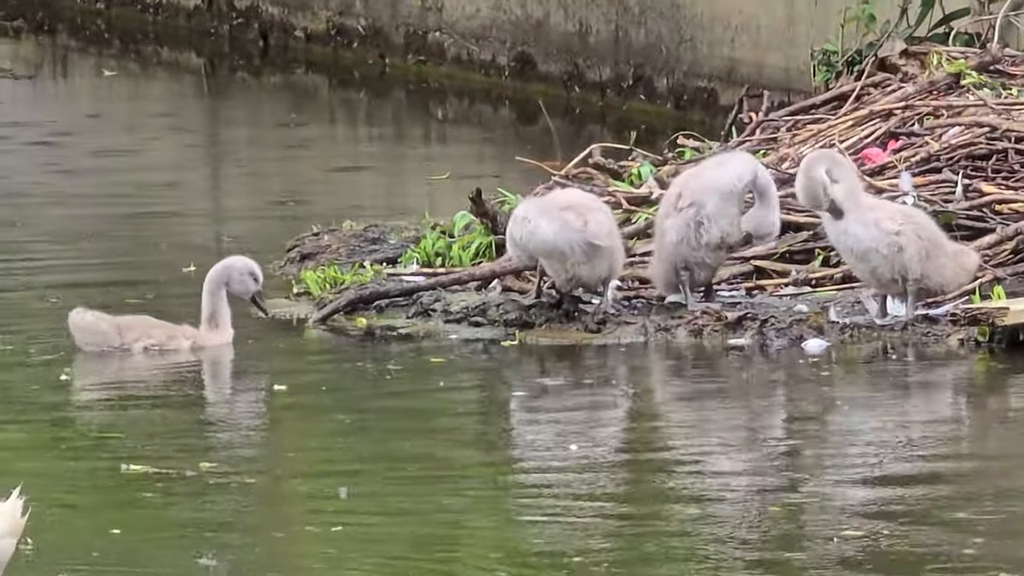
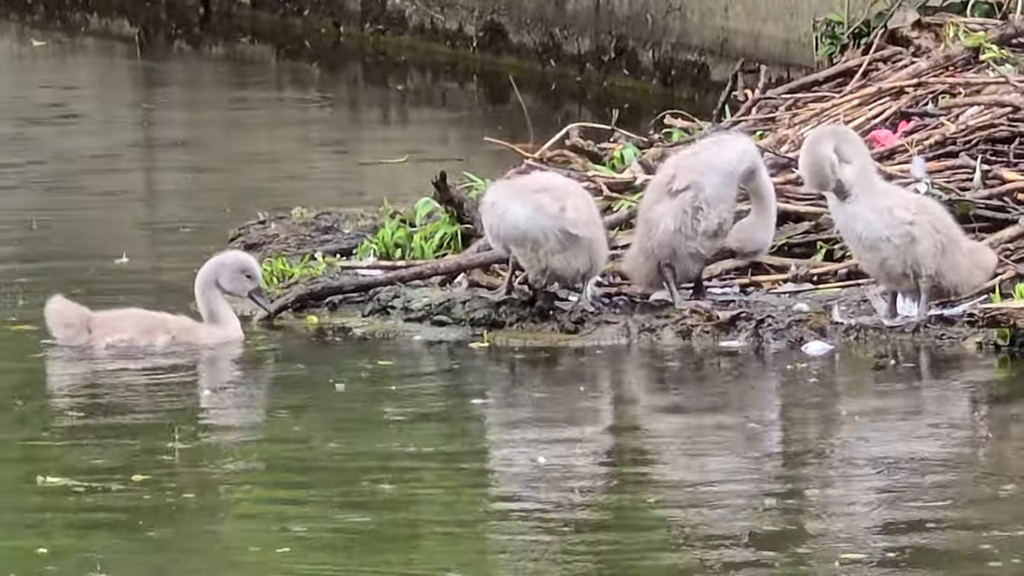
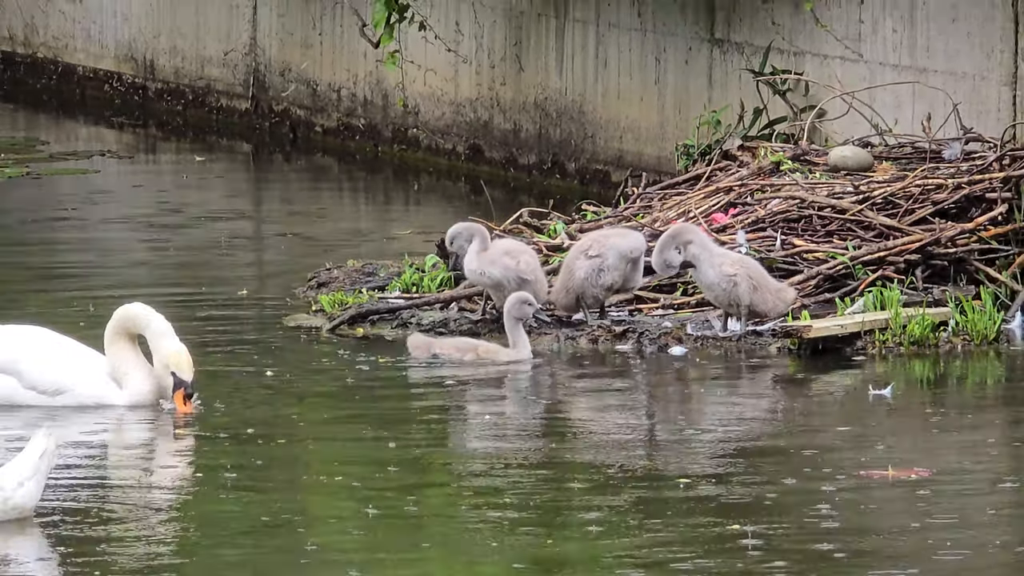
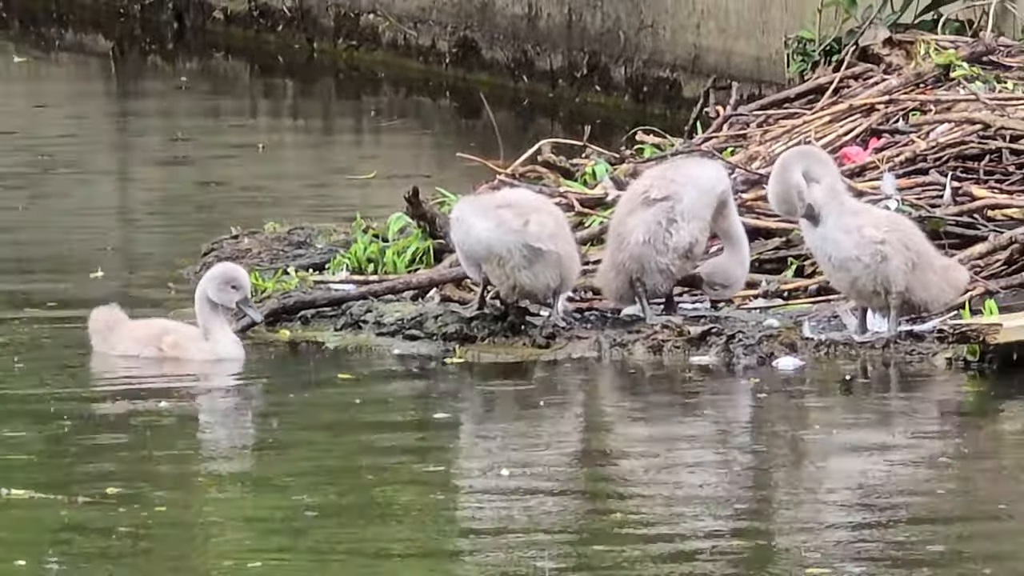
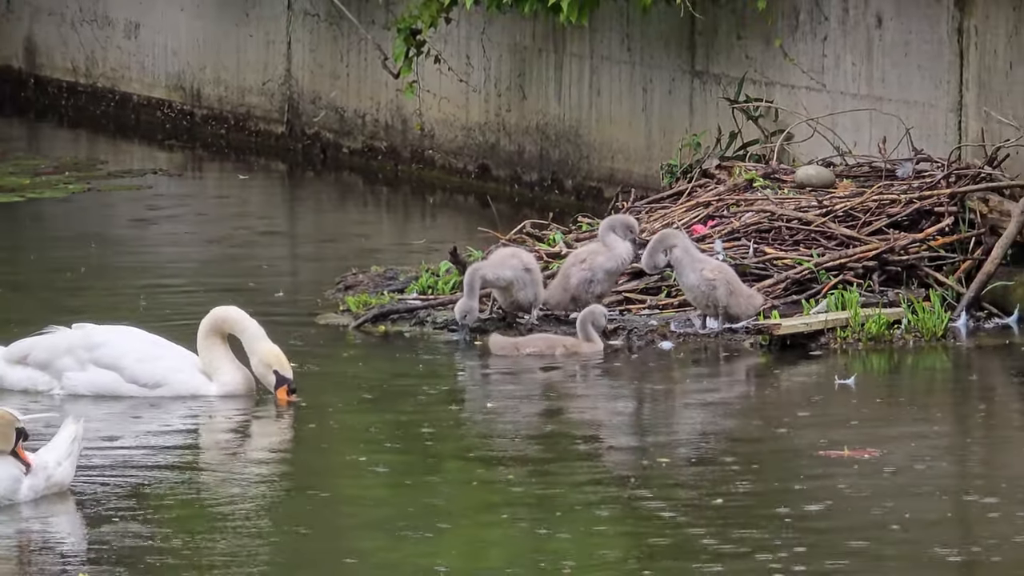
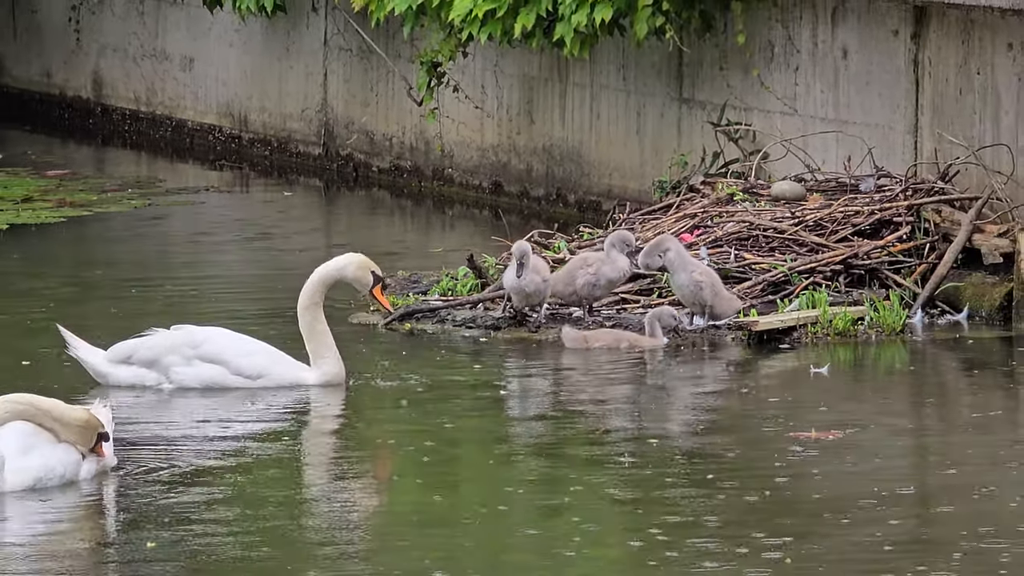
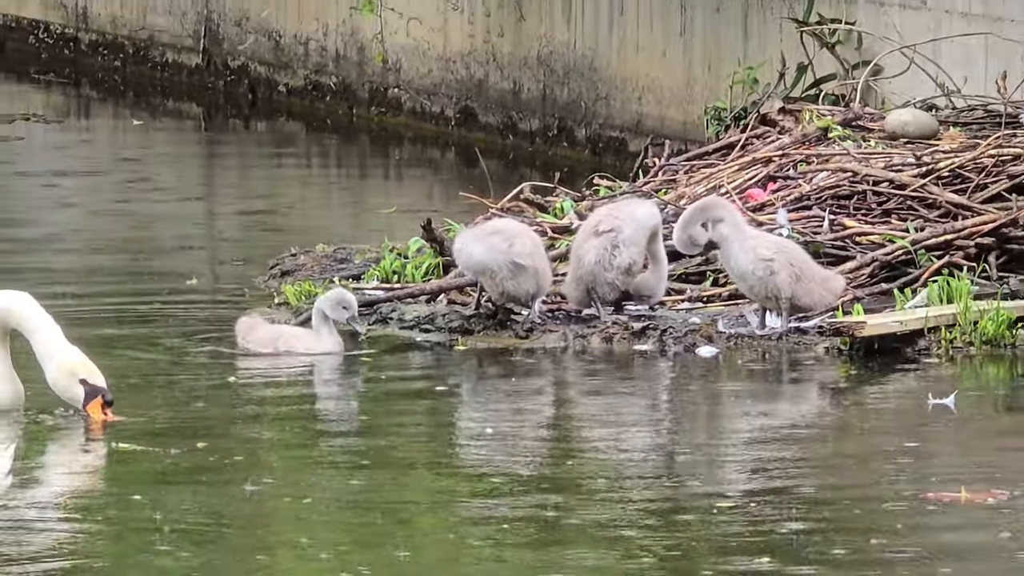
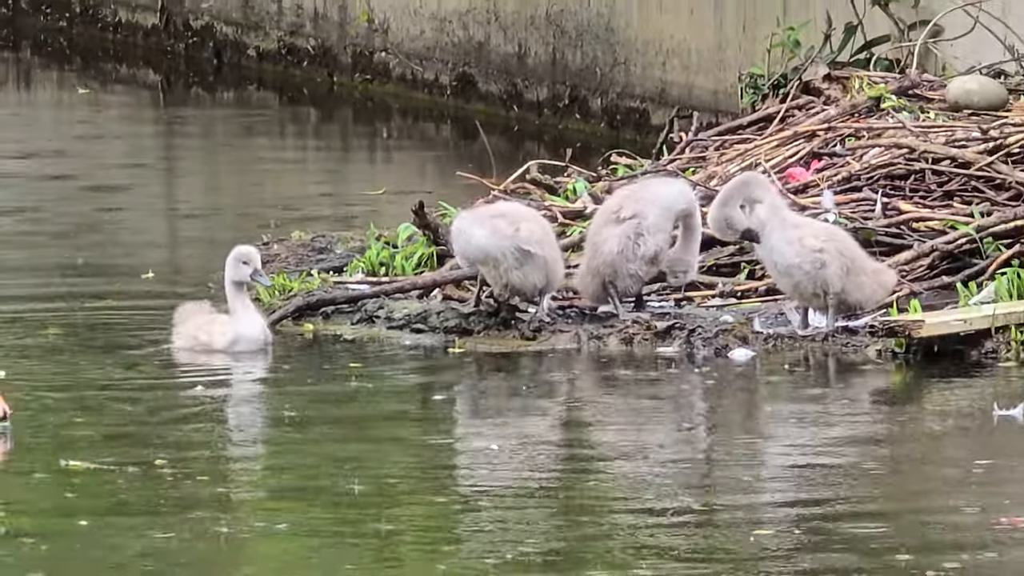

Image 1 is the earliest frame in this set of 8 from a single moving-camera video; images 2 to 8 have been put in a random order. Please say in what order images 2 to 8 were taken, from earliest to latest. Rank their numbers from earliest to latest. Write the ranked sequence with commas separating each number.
2, 4, 8, 7, 3, 5, 6
